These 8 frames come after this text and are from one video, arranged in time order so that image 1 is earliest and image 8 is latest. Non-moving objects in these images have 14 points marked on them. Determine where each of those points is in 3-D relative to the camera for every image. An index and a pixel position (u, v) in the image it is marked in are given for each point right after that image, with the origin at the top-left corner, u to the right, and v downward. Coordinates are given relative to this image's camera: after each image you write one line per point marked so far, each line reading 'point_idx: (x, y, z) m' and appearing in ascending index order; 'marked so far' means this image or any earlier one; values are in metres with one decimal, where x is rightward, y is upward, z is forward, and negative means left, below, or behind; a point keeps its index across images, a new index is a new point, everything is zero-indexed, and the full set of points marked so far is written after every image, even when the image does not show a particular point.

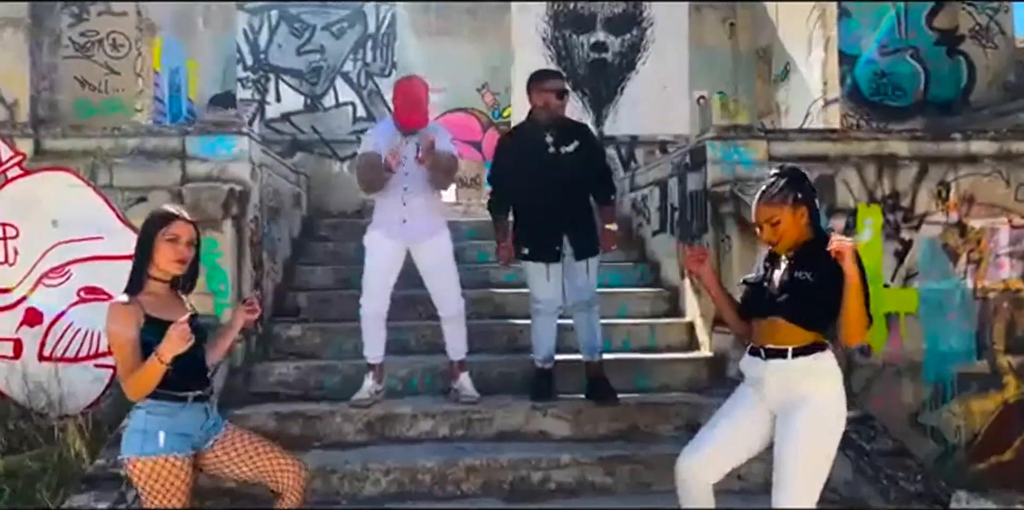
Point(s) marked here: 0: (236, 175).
0: (-1.7, +0.5, +5.2) m
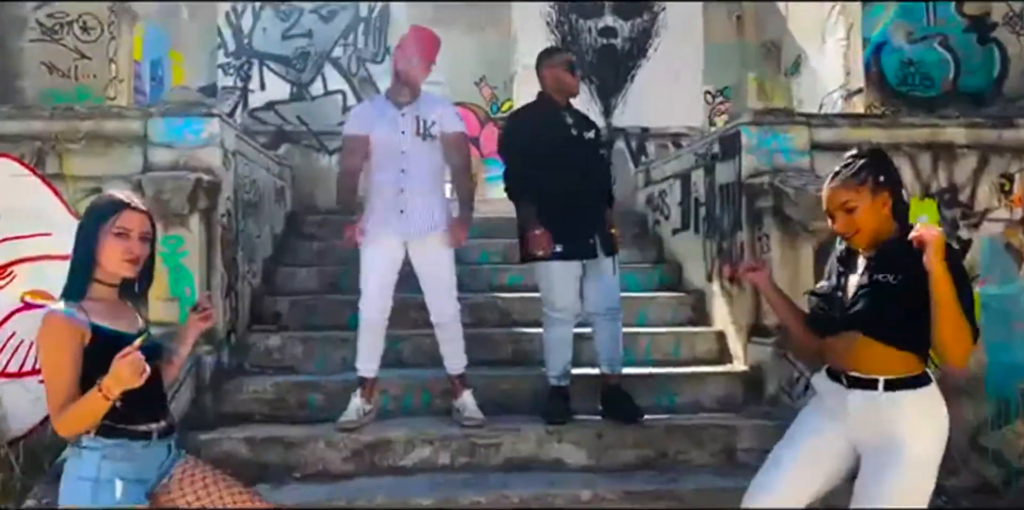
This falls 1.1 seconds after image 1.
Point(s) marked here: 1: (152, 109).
0: (-1.7, +0.5, +4.5) m
1: (-1.9, +0.8, +4.5) m
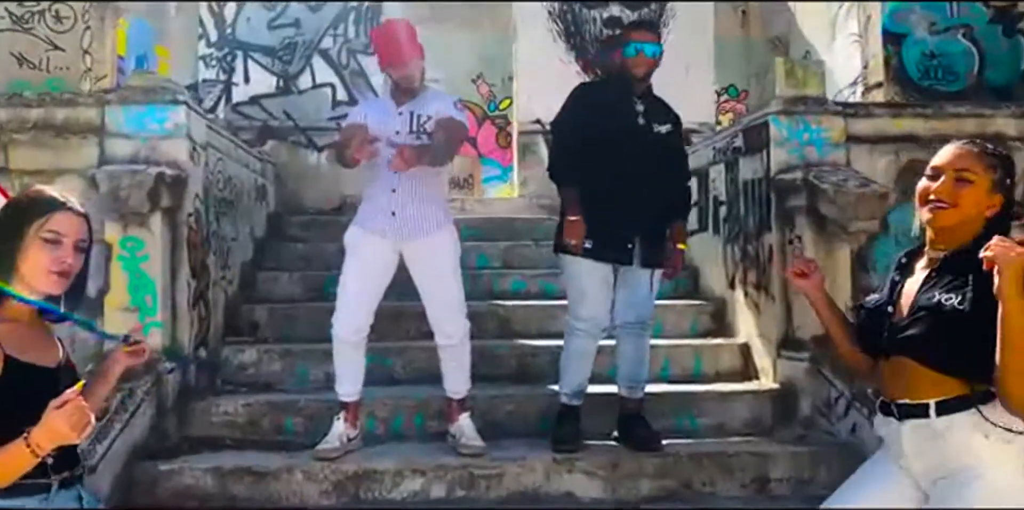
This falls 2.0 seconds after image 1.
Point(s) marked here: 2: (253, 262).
0: (-1.7, +0.5, +4.0) m
1: (-1.9, +0.8, +4.0) m
2: (-1.7, -0.1, +5.5) m
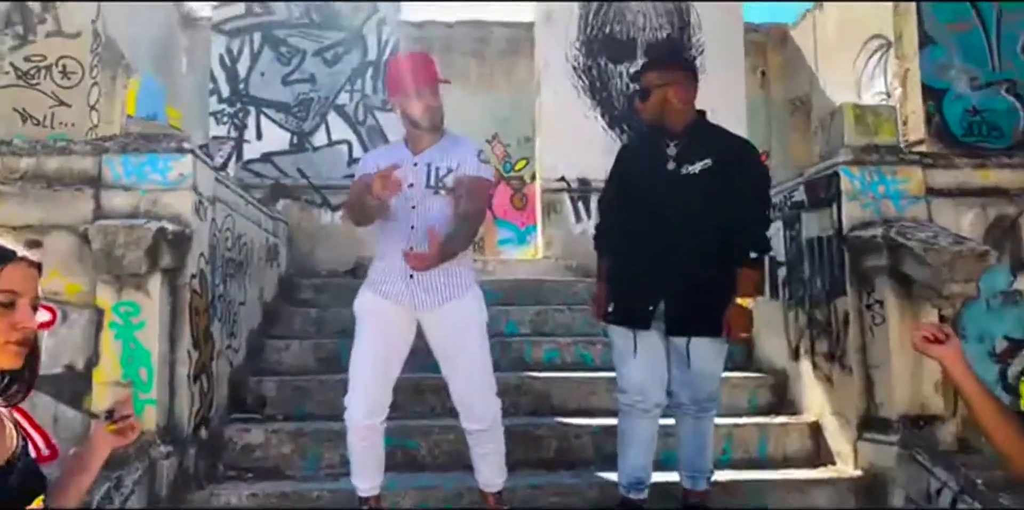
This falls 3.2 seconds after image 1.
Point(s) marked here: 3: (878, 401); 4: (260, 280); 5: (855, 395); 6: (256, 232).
0: (-1.5, +0.2, +3.6) m
1: (-1.7, +0.5, +3.6) m
2: (-1.5, -0.4, +5.0) m
3: (+1.6, -0.6, +3.7) m
4: (-1.5, -0.2, +5.1) m
5: (+1.5, -0.6, +3.8) m
6: (-1.5, +0.1, +5.1) m
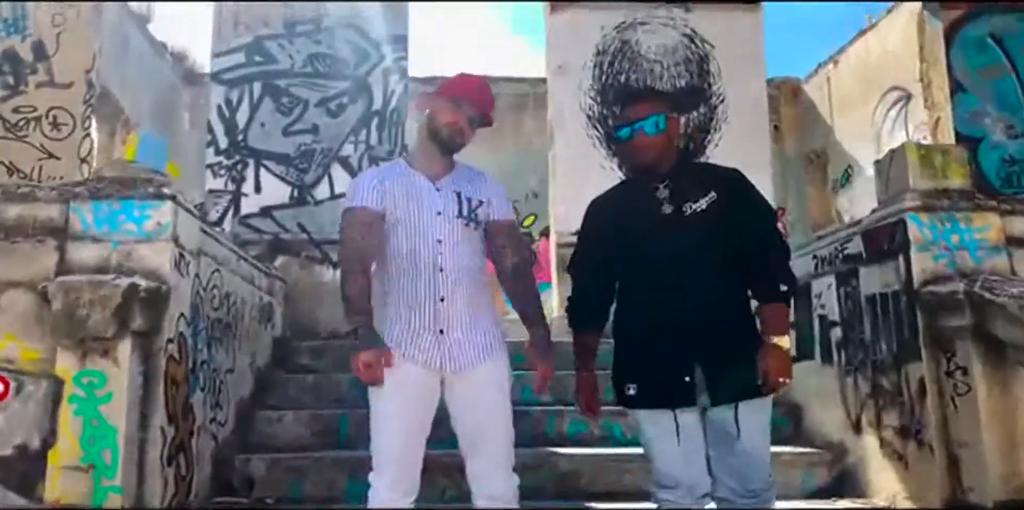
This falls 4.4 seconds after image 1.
0: (-1.4, 0.0, +3.1) m
1: (-1.6, +0.2, +3.2) m
2: (-1.4, -0.8, +4.5) m
3: (+1.7, -0.9, +3.2) m
4: (-1.4, -0.5, +4.6) m
5: (+1.6, -0.9, +3.3) m
6: (-1.4, -0.2, +4.6) m
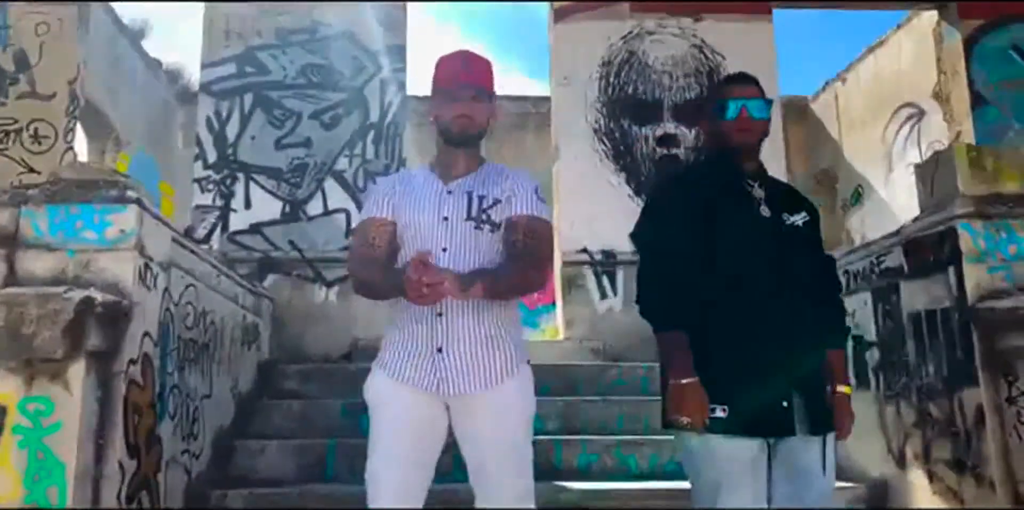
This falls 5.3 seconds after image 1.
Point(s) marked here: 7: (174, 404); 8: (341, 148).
0: (-1.4, -0.1, +2.8) m
1: (-1.6, +0.2, +2.8) m
2: (-1.4, -0.8, +4.1) m
3: (+1.7, -0.9, +2.8) m
4: (-1.4, -0.6, +4.3) m
5: (+1.7, -0.9, +2.9) m
6: (-1.4, -0.3, +4.2) m
7: (-1.3, -0.6, +3.2) m
8: (-1.3, +0.8, +6.4) m
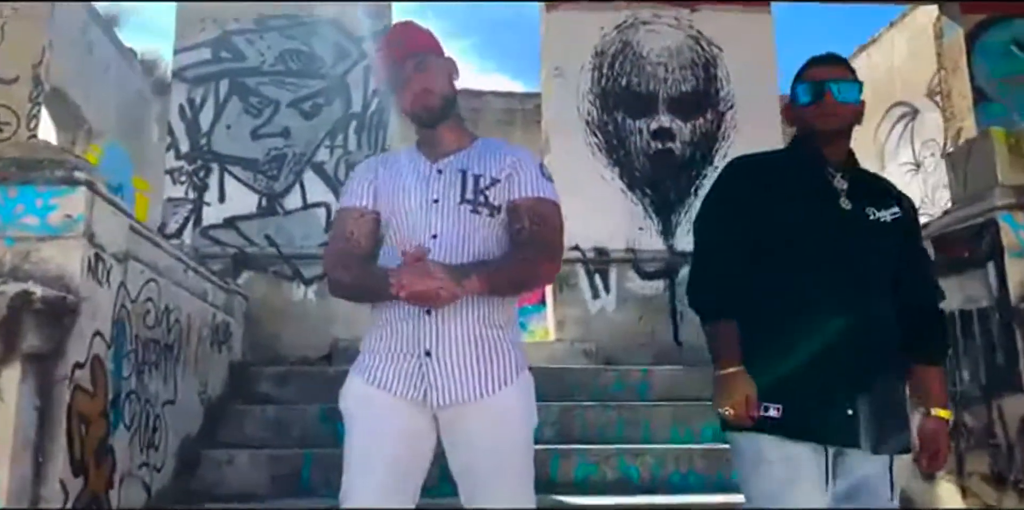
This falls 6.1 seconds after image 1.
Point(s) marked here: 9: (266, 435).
0: (-1.4, 0.0, +2.5) m
1: (-1.6, +0.2, +2.5) m
2: (-1.4, -0.8, +3.8) m
3: (+1.7, -0.9, +2.5) m
4: (-1.4, -0.5, +3.9) m
5: (+1.7, -0.9, +2.6) m
6: (-1.5, -0.2, +3.9) m
7: (-1.3, -0.5, +2.9) m
8: (-1.4, +0.9, +6.1) m
9: (-1.1, -0.8, +3.8) m
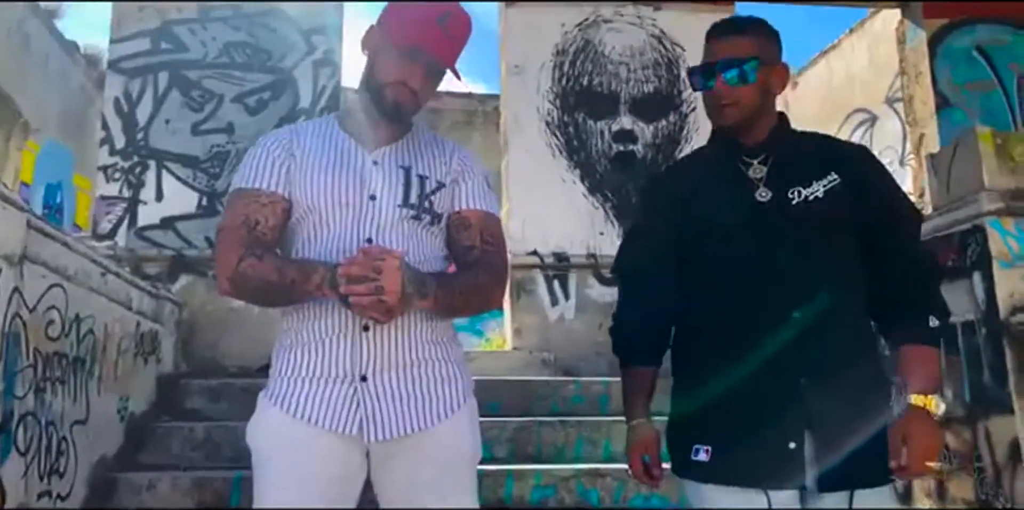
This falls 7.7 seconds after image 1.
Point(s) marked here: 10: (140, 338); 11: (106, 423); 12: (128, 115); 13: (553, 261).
0: (-1.5, 0.0, +2.1) m
1: (-1.8, +0.2, +2.1) m
2: (-1.6, -0.8, +3.4) m
3: (+1.6, -0.9, +2.3) m
4: (-1.7, -0.6, +3.6) m
5: (+1.5, -0.9, +2.4) m
6: (-1.7, -0.3, +3.6) m
7: (-1.5, -0.6, +2.5) m
8: (-1.7, +0.8, +5.8) m
9: (-1.3, -0.8, +3.5) m
10: (-1.7, -0.4, +3.8) m
11: (-1.6, -0.7, +3.3) m
12: (-2.6, +1.0, +5.6) m
13: (+0.3, 0.0, +5.4) m
